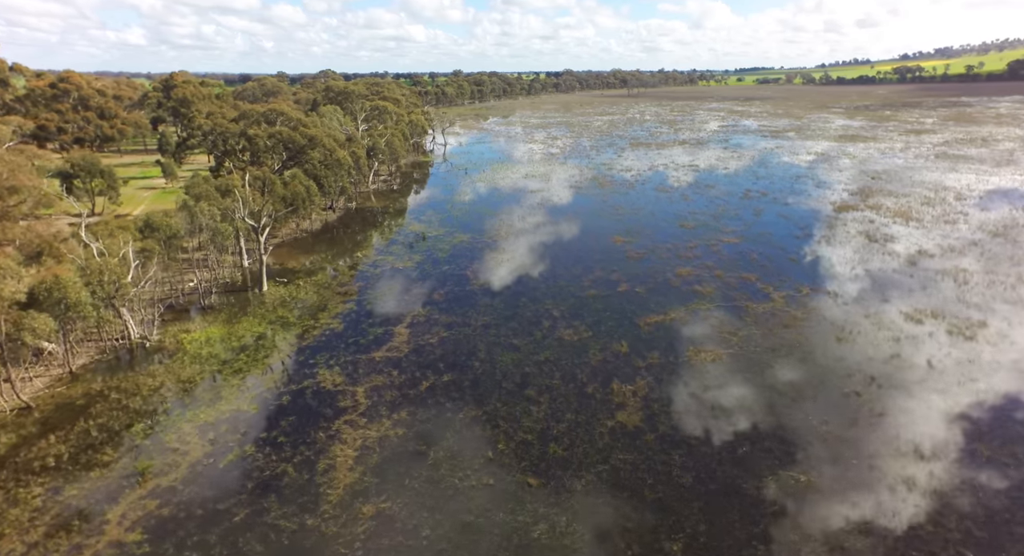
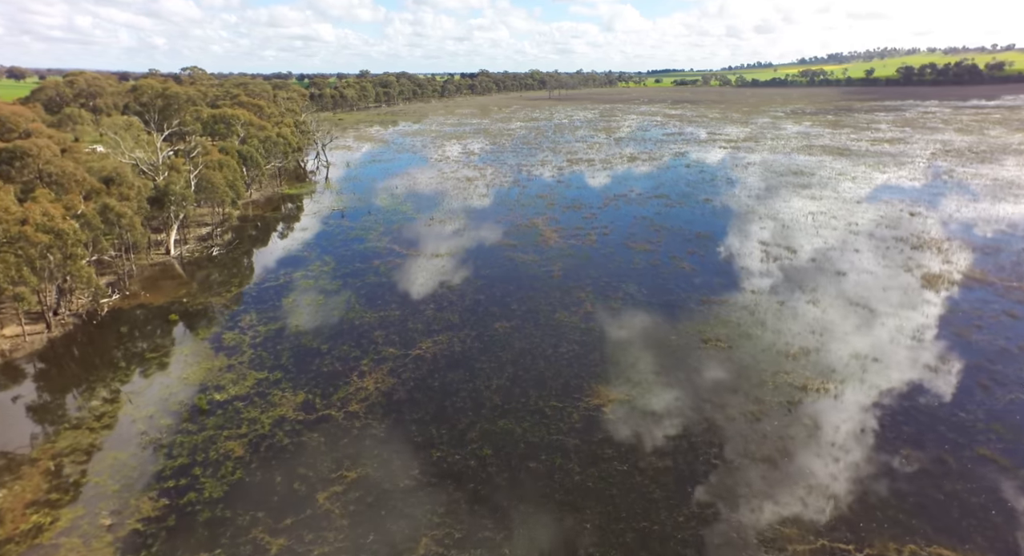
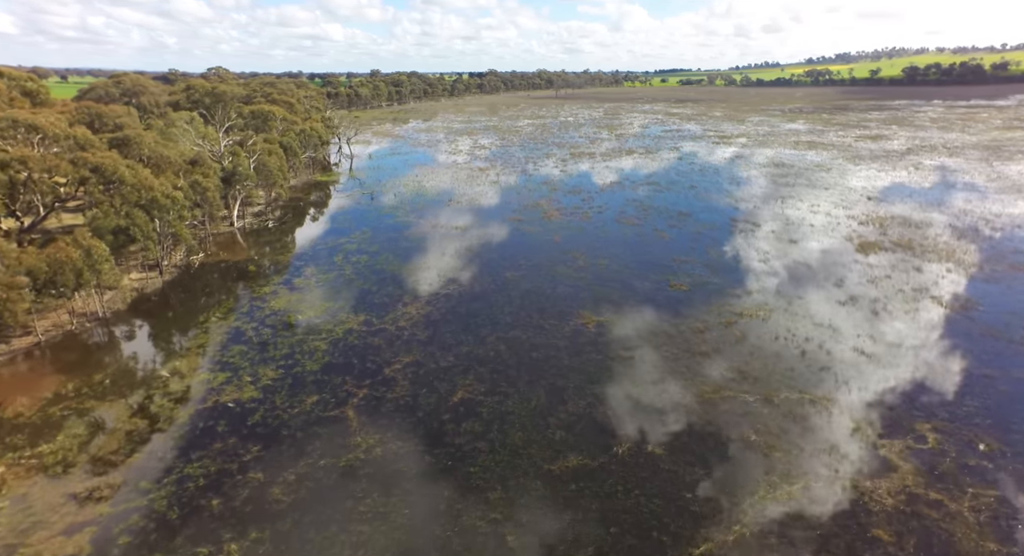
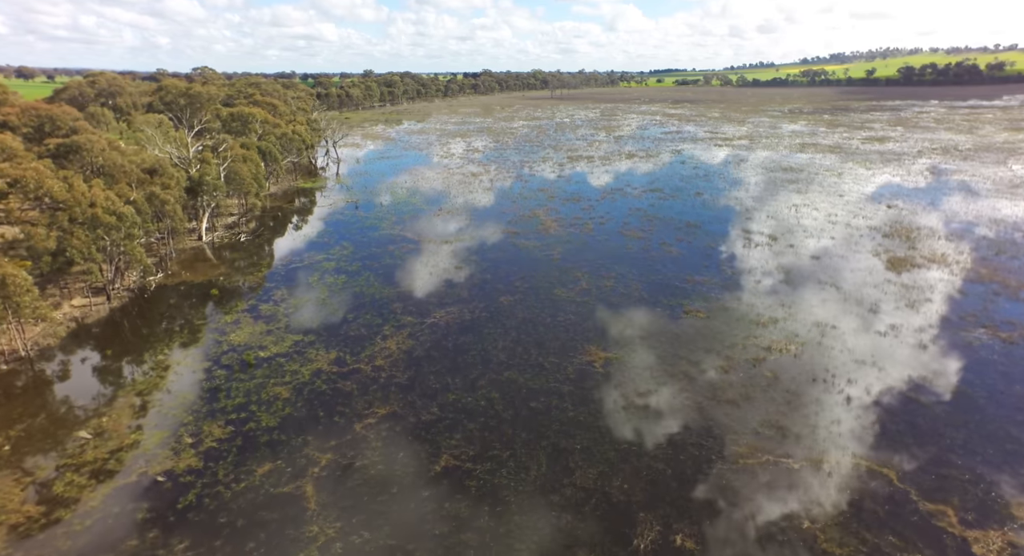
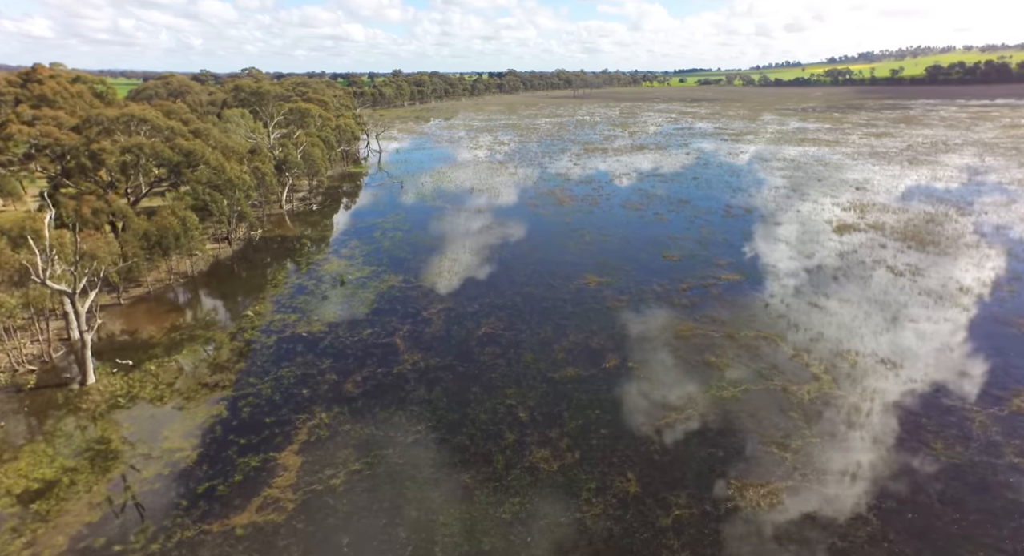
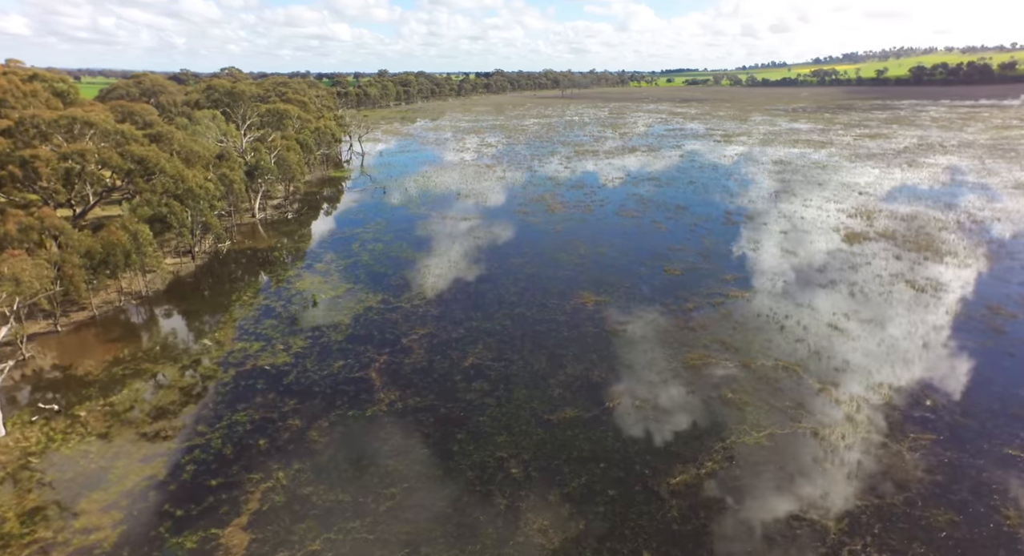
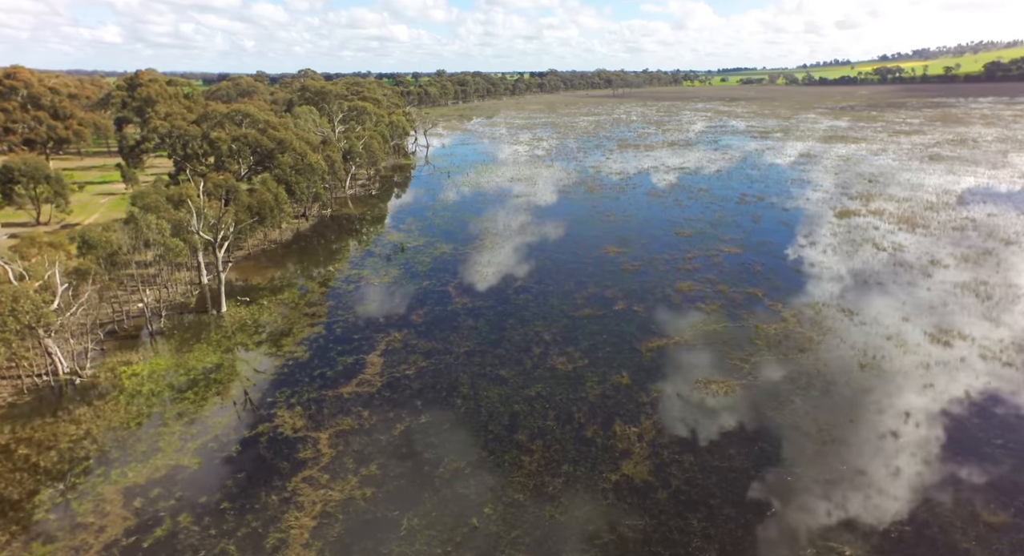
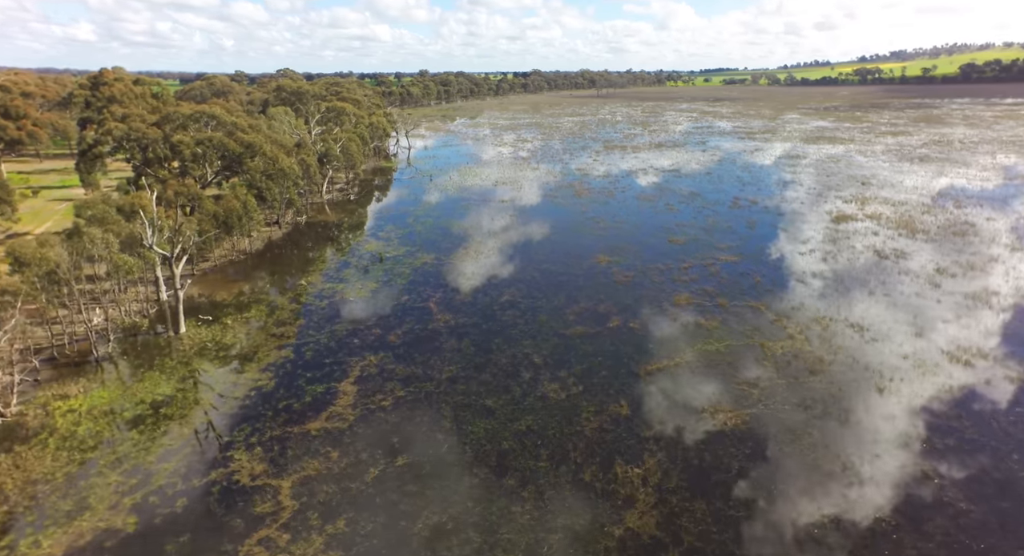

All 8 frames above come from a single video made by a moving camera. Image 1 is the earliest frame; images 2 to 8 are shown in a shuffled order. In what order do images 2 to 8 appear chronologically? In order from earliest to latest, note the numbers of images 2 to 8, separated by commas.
7, 8, 5, 6, 3, 4, 2
